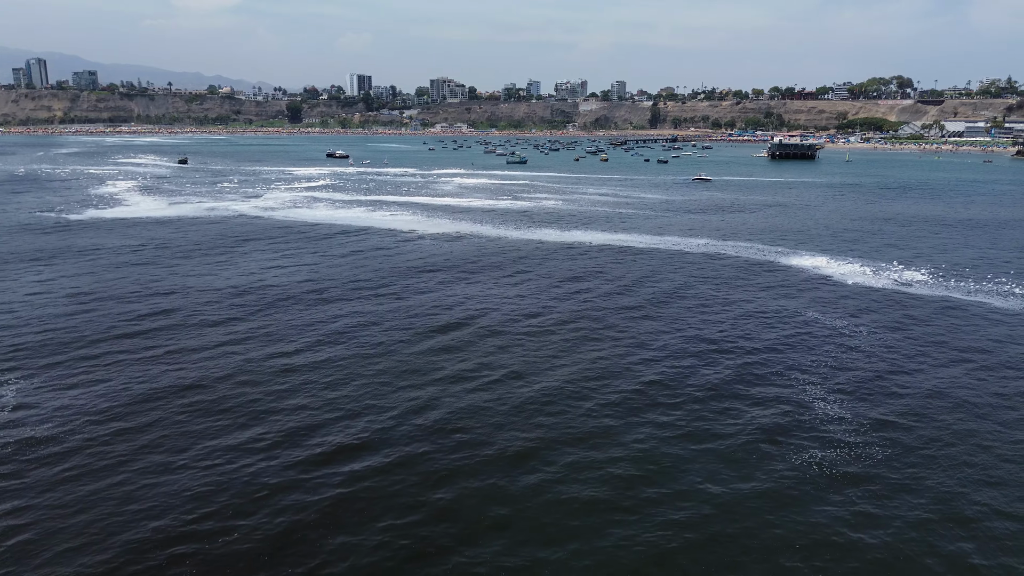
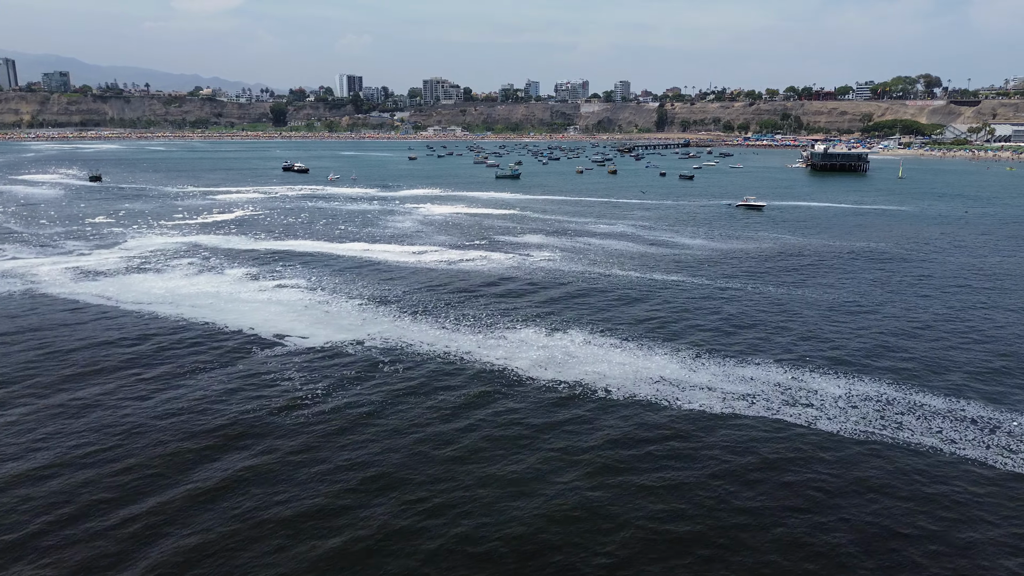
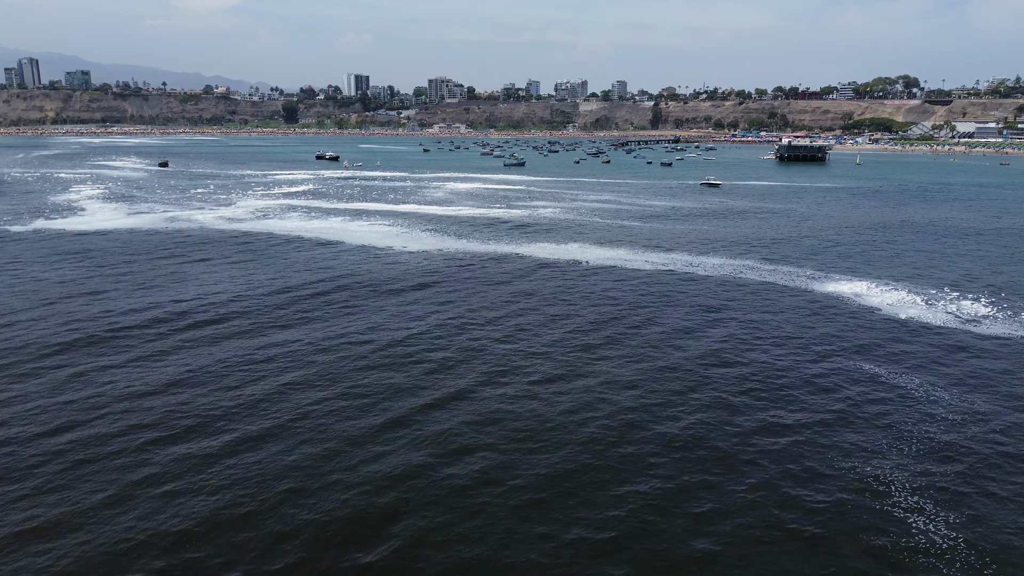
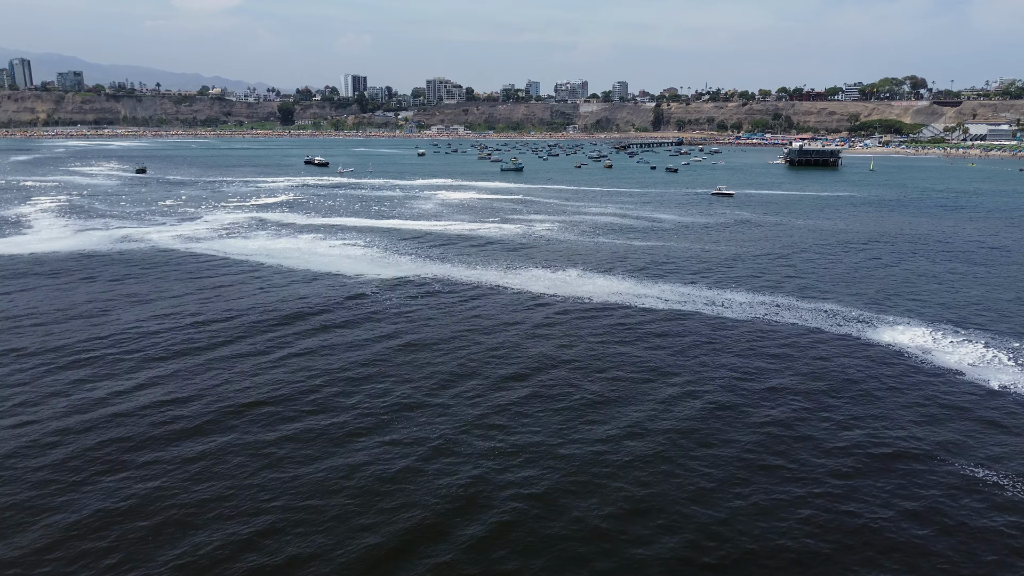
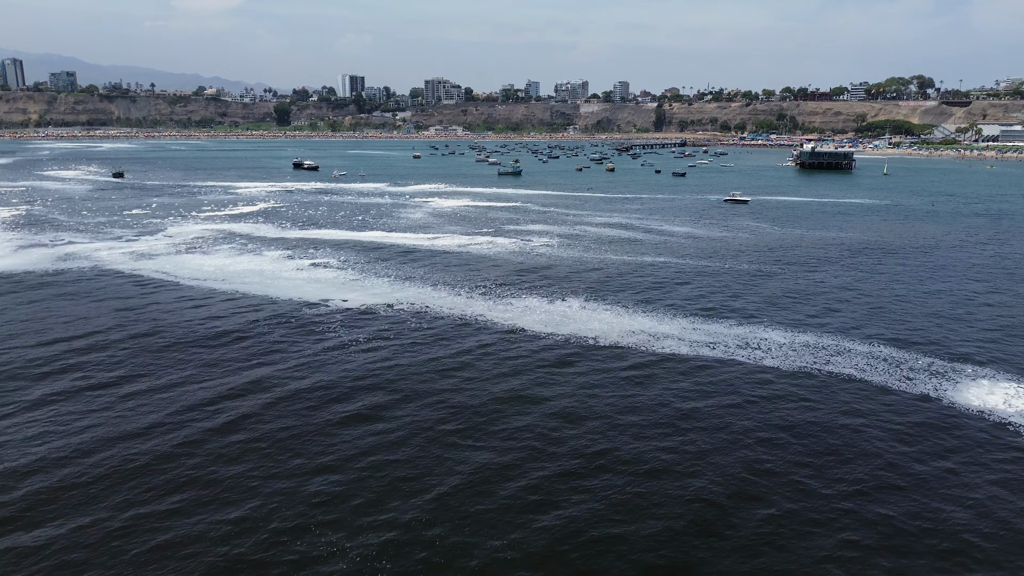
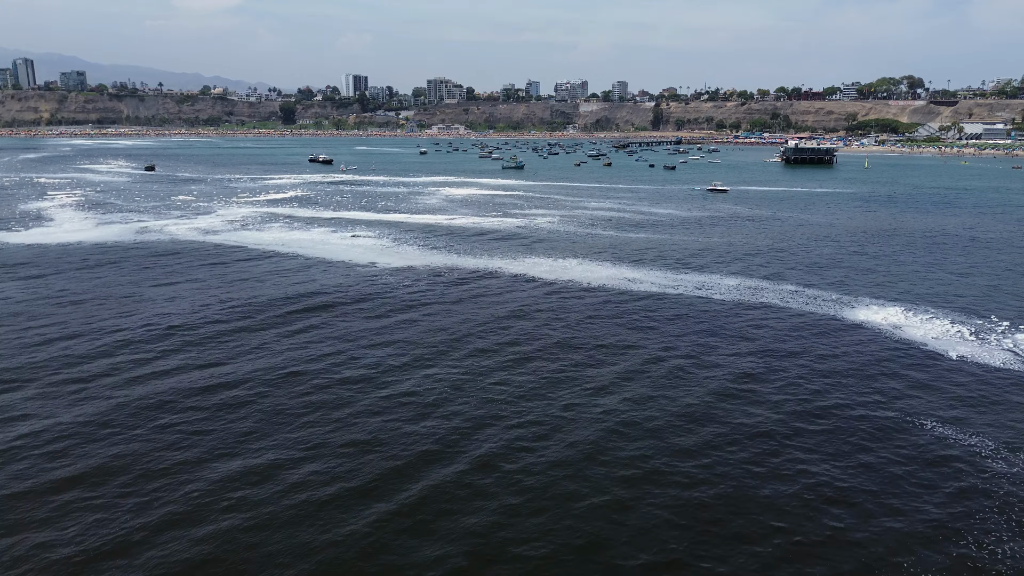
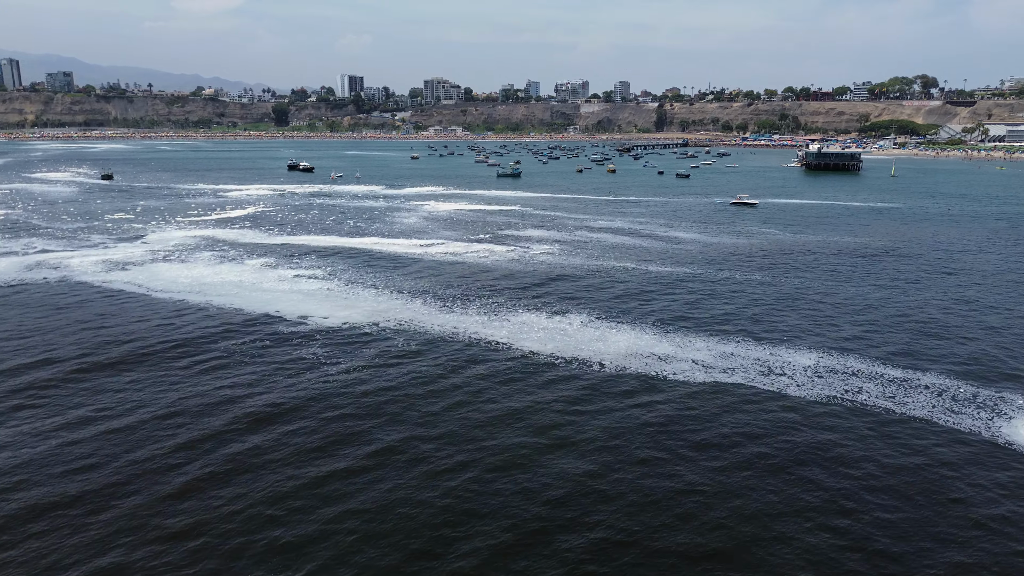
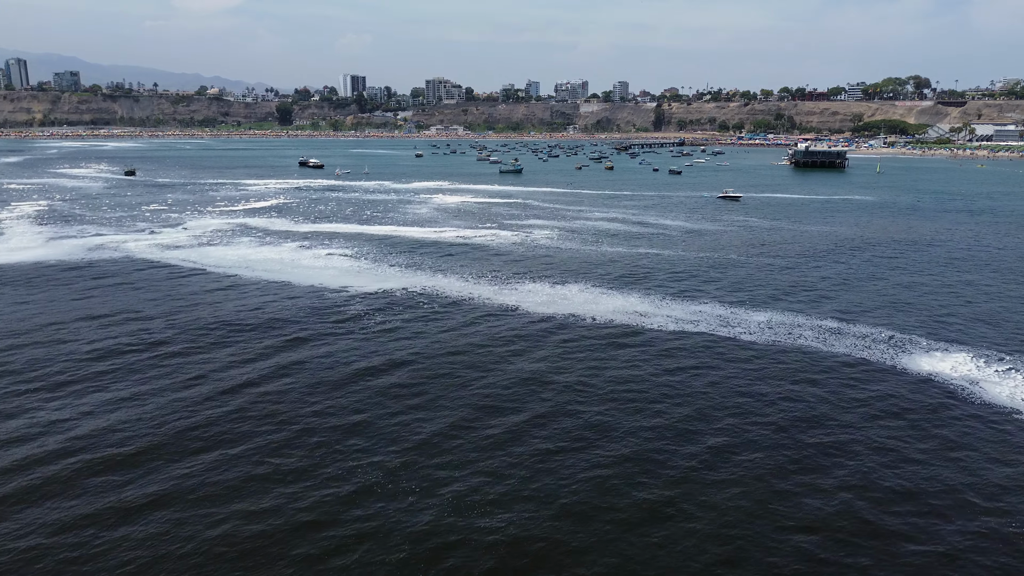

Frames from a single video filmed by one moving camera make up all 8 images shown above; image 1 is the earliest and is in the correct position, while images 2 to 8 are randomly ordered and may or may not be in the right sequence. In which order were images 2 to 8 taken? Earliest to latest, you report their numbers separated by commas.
3, 6, 4, 8, 5, 7, 2
